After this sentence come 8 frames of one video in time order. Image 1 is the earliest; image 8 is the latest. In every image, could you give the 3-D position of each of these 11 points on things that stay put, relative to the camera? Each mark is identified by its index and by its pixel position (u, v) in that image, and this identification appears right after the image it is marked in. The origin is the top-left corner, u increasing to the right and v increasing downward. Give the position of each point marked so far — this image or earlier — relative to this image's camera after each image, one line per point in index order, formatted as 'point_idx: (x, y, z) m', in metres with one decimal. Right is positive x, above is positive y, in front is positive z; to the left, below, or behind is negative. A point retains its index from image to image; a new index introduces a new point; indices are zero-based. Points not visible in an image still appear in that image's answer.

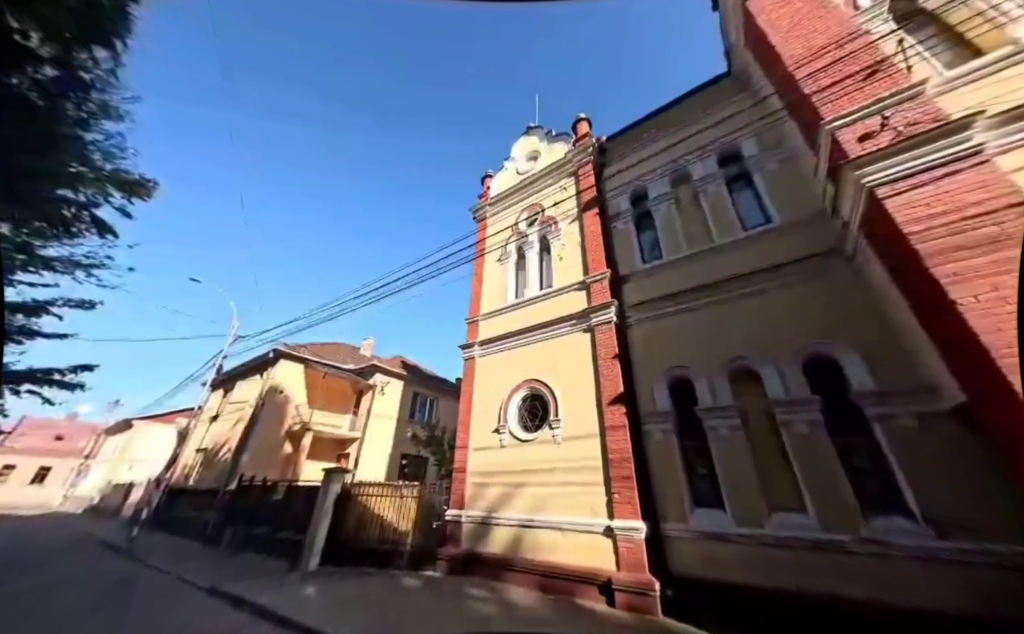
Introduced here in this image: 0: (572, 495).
0: (+1.1, -3.3, +6.7) m
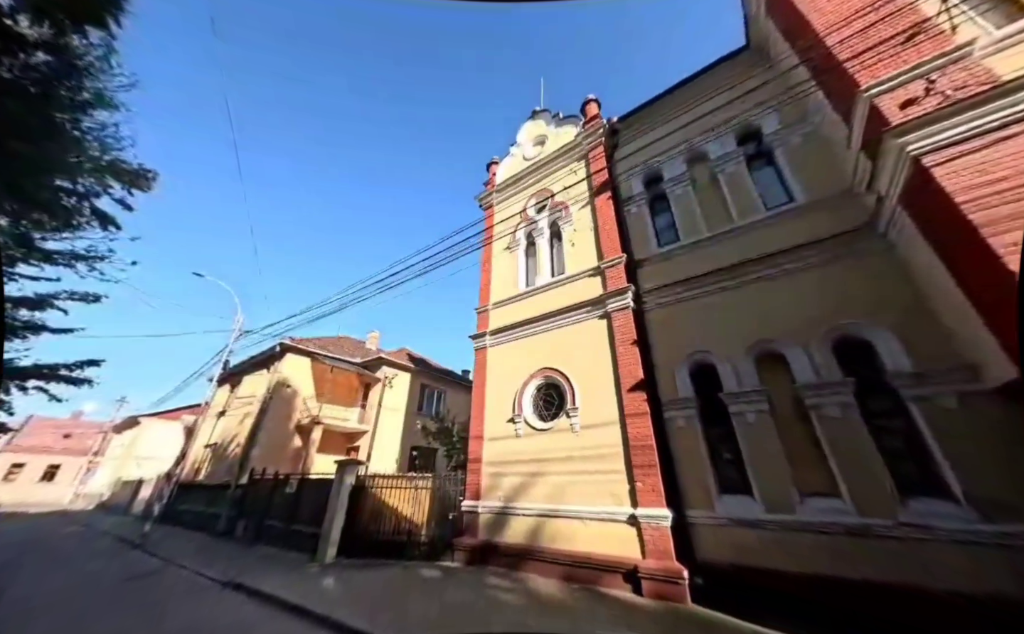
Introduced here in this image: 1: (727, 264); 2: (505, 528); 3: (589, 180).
0: (+1.5, -3.1, +6.6) m
1: (+4.1, +1.0, +6.9) m
2: (-0.1, -4.3, +7.3) m
3: (+2.0, +3.6, +9.5) m
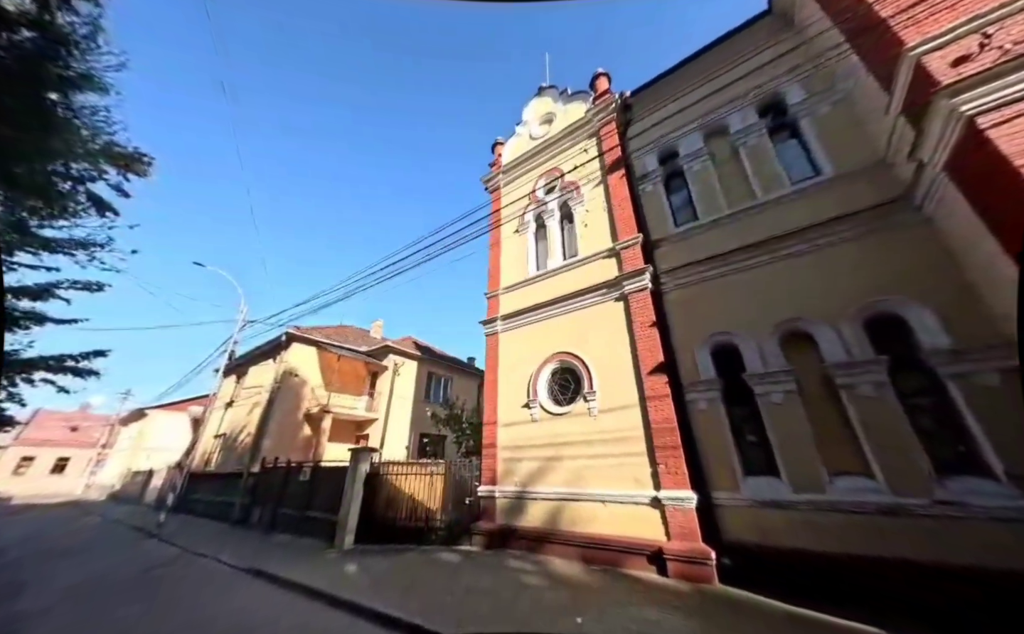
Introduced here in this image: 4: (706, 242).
0: (+1.8, -2.7, +6.5) m
1: (+4.4, +1.4, +6.6) m
2: (+0.2, -4.0, +7.3) m
3: (+2.3, +4.1, +9.2) m
4: (+3.9, +1.5, +7.2) m
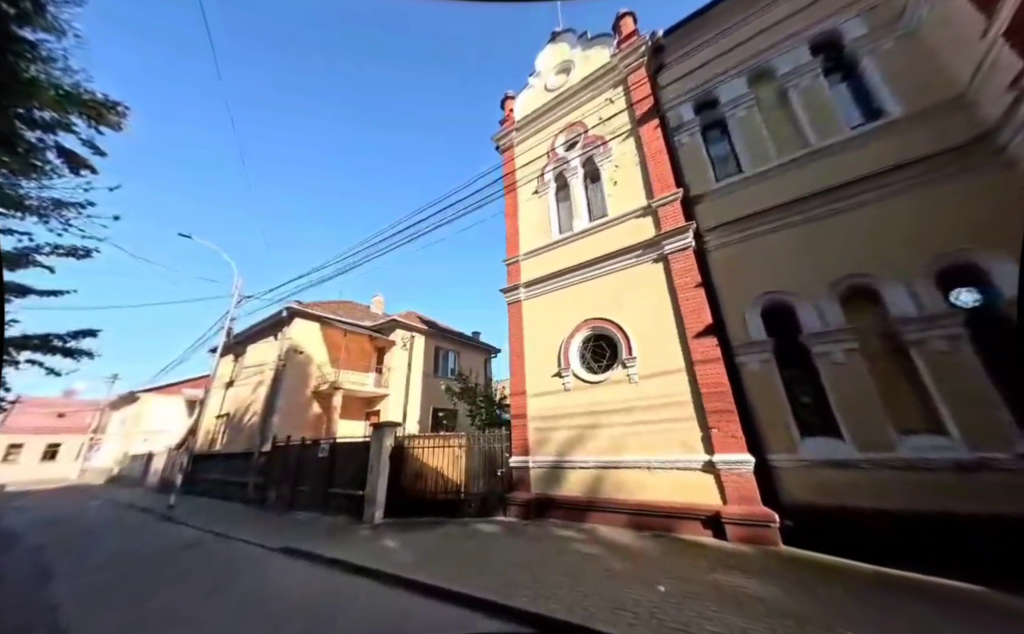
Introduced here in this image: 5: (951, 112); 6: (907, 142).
0: (+2.6, -2.0, +6.3) m
1: (+5.1, +2.1, +6.2) m
2: (+1.0, -3.3, +7.1) m
3: (+2.8, +4.9, +8.5) m
4: (+4.5, +2.3, +6.7) m
5: (+6.5, +3.1, +5.4) m
6: (+6.1, +2.8, +5.7) m
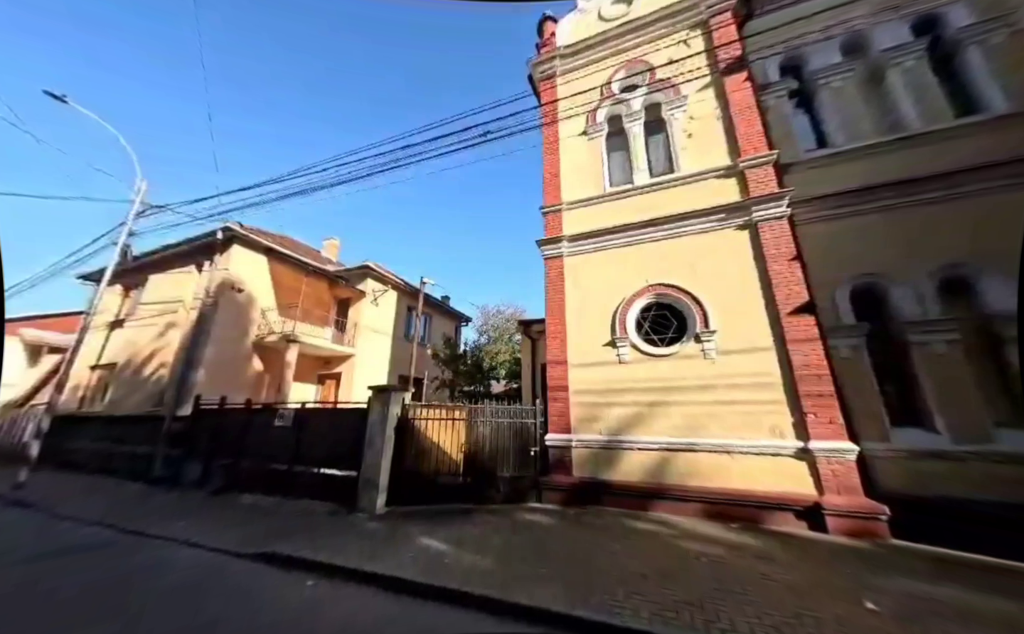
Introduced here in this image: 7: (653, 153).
0: (+3.6, -1.6, +5.7) m
1: (+6.5, +2.3, +6.0) m
2: (+1.8, -2.6, +6.2) m
3: (+4.1, +5.5, +7.5) m
4: (+5.9, +2.5, +6.4) m
5: (+8.2, +3.0, +5.5) m
6: (+7.7, +2.8, +5.6) m
7: (+3.0, +3.5, +7.8) m
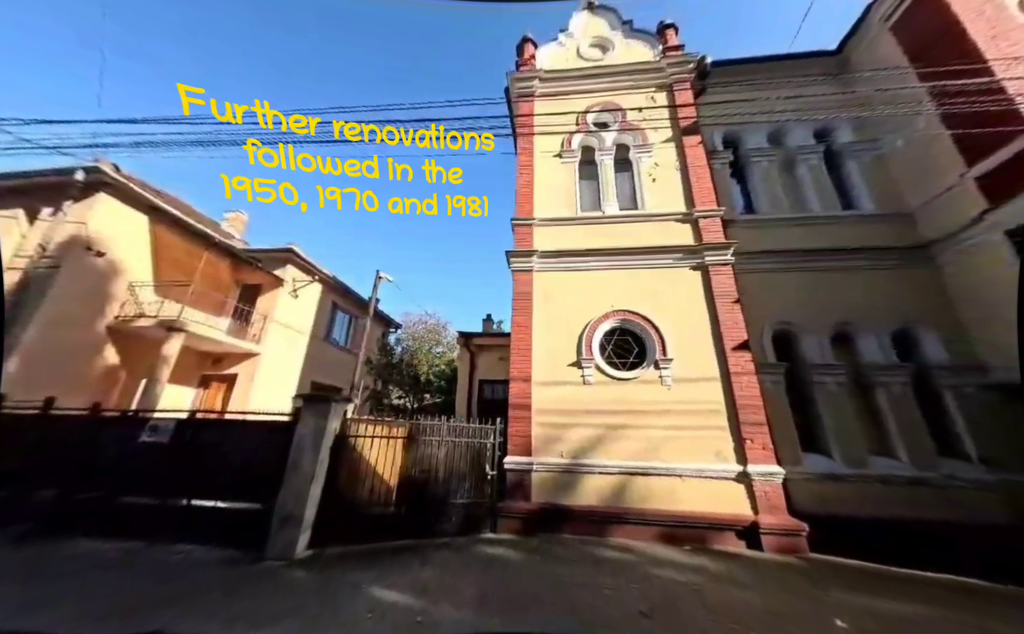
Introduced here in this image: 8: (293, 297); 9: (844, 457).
0: (+3.0, -2.1, +6.2) m
1: (+6.2, +1.4, +7.4) m
2: (+1.0, -2.9, +6.1) m
3: (+3.8, +4.8, +8.5) m
4: (+5.5, +1.7, +7.6) m
5: (+8.0, +2.0, +7.4) m
6: (+7.4, +1.7, +7.4) m
7: (+2.4, +3.0, +8.3) m
8: (-6.3, +0.6, +10.1) m
9: (+5.6, -2.4, +6.1) m
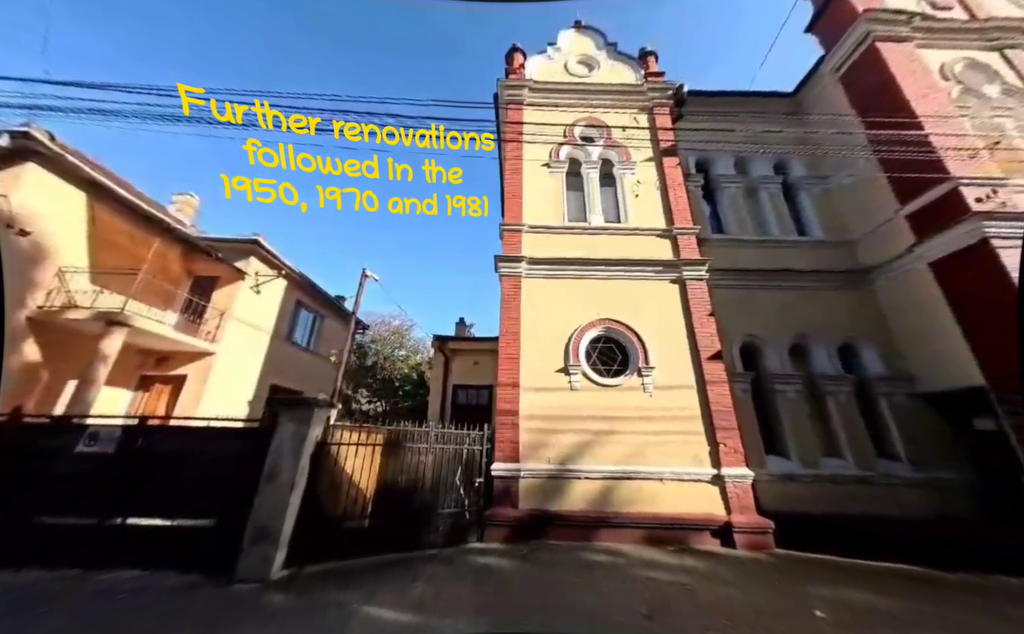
0: (+2.8, -2.3, +6.5) m
1: (+5.9, +1.1, +8.1) m
2: (+0.8, -3.0, +6.1) m
3: (+3.5, +4.5, +9.0) m
4: (+5.2, +1.4, +8.3) m
5: (+7.7, +1.6, +8.4) m
6: (+7.2, +1.4, +8.3) m
7: (+2.1, +2.8, +8.6) m
8: (-6.8, +0.7, +9.3) m
9: (+5.4, -2.7, +6.7) m
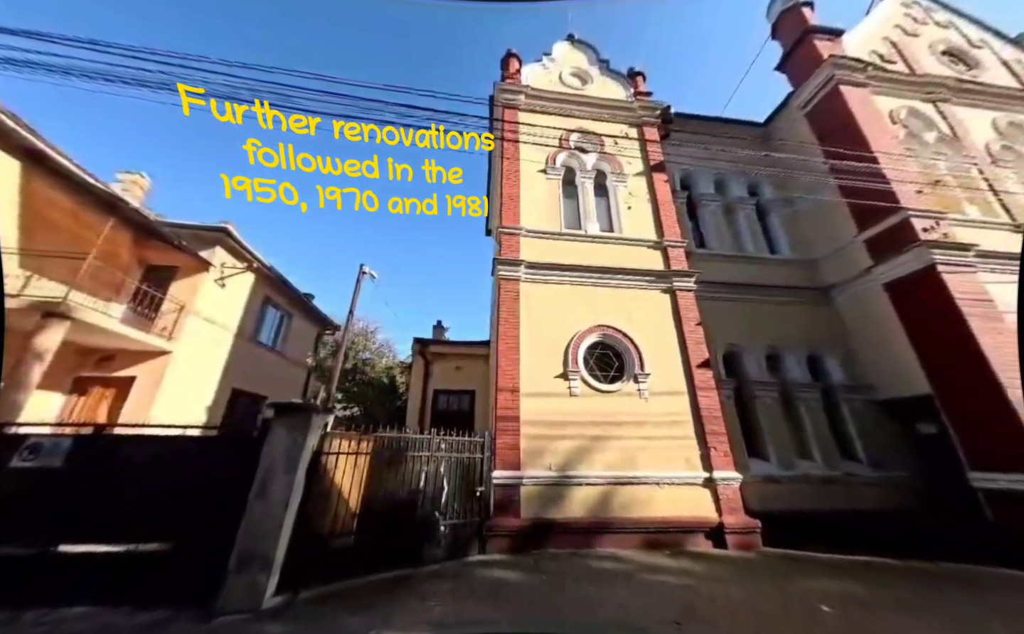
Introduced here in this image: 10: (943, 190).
0: (+2.8, -2.4, +6.6) m
1: (+5.7, +0.8, +8.7) m
2: (+0.8, -3.1, +6.0) m
3: (+3.3, +4.3, +9.3) m
4: (+5.1, +1.1, +8.8) m
5: (+7.5, +1.3, +9.2) m
6: (+7.0, +1.1, +9.0) m
7: (+2.0, +2.6, +8.8) m
8: (-7.0, +0.8, +8.4) m
9: (+5.3, -2.9, +7.2) m
10: (+9.5, +2.8, +8.0) m
